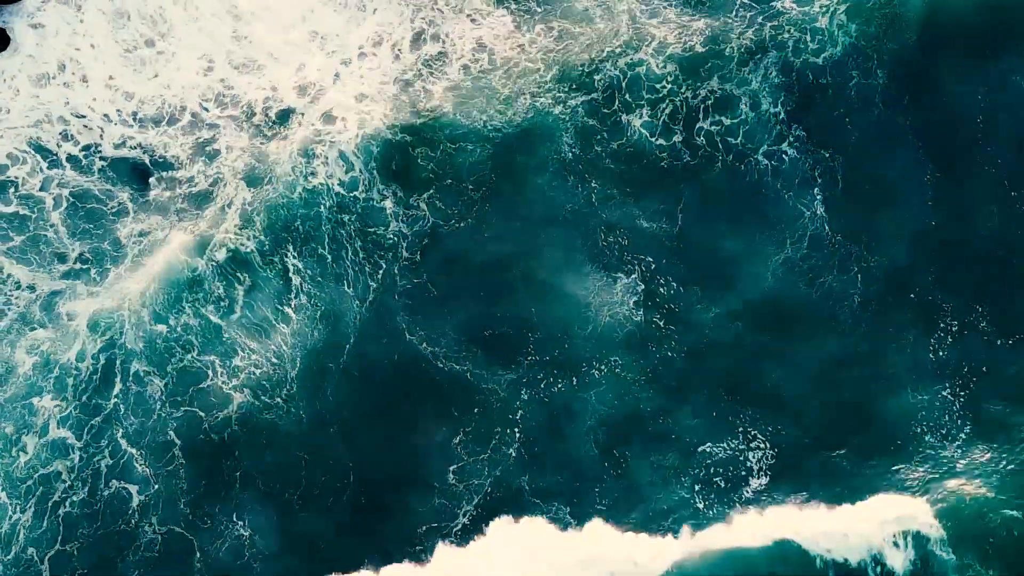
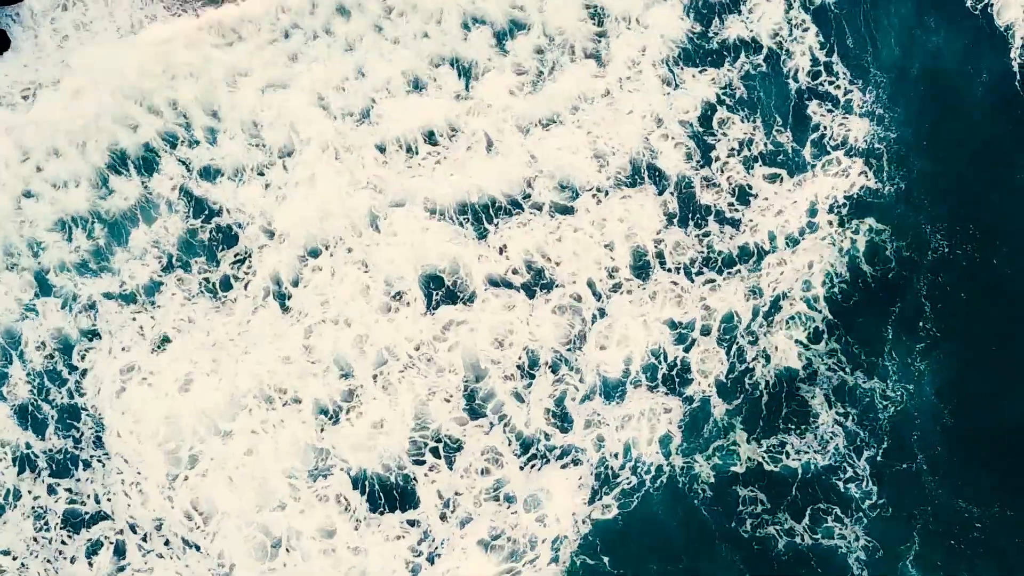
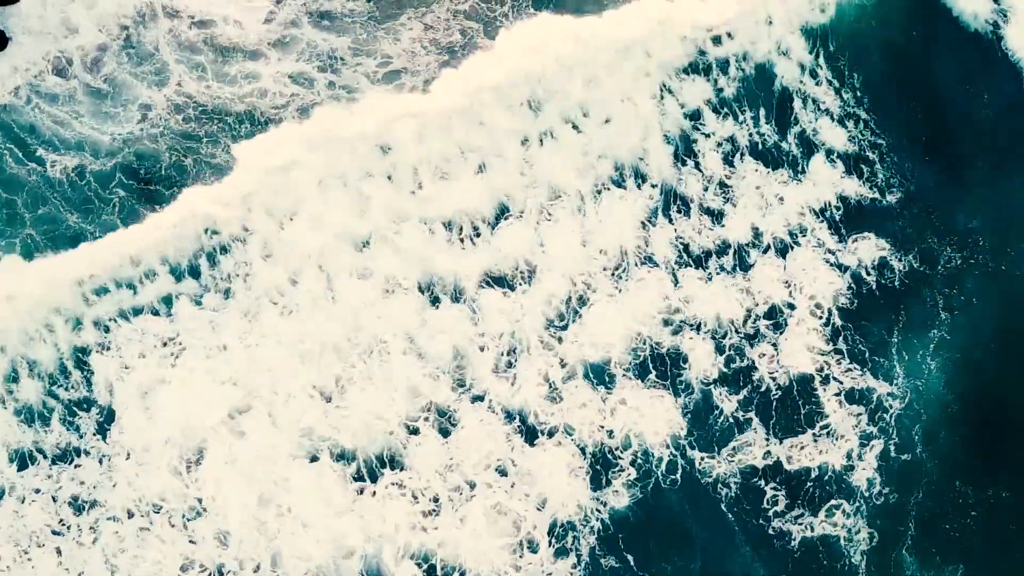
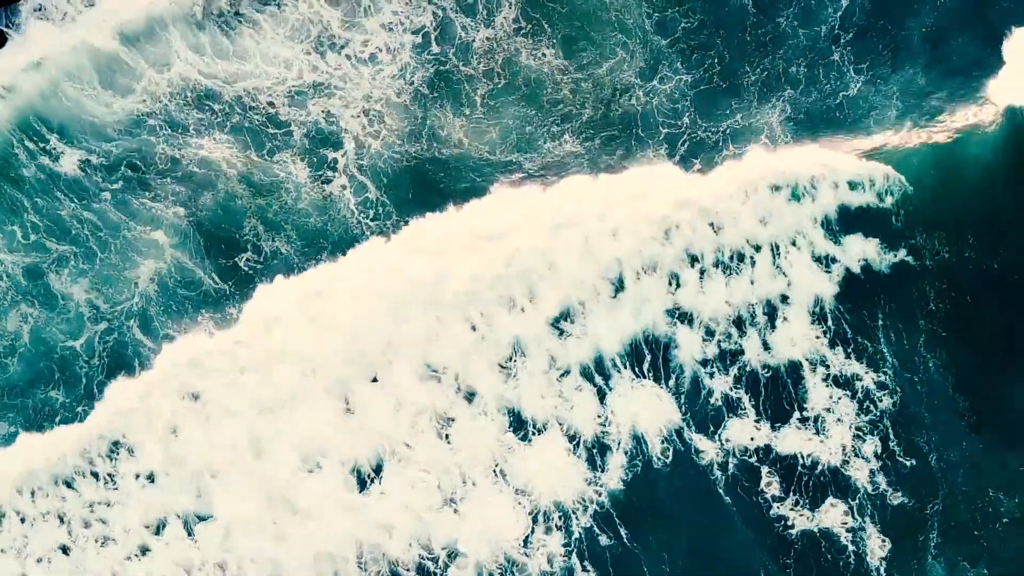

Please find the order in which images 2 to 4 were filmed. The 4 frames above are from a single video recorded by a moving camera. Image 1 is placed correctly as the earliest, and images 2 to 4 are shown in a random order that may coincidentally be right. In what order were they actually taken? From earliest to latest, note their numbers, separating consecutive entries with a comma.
4, 3, 2
